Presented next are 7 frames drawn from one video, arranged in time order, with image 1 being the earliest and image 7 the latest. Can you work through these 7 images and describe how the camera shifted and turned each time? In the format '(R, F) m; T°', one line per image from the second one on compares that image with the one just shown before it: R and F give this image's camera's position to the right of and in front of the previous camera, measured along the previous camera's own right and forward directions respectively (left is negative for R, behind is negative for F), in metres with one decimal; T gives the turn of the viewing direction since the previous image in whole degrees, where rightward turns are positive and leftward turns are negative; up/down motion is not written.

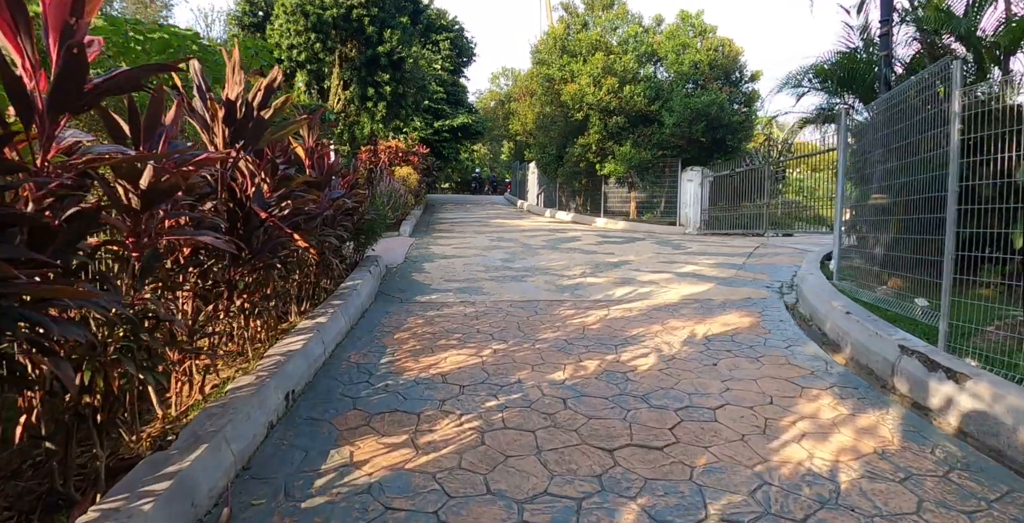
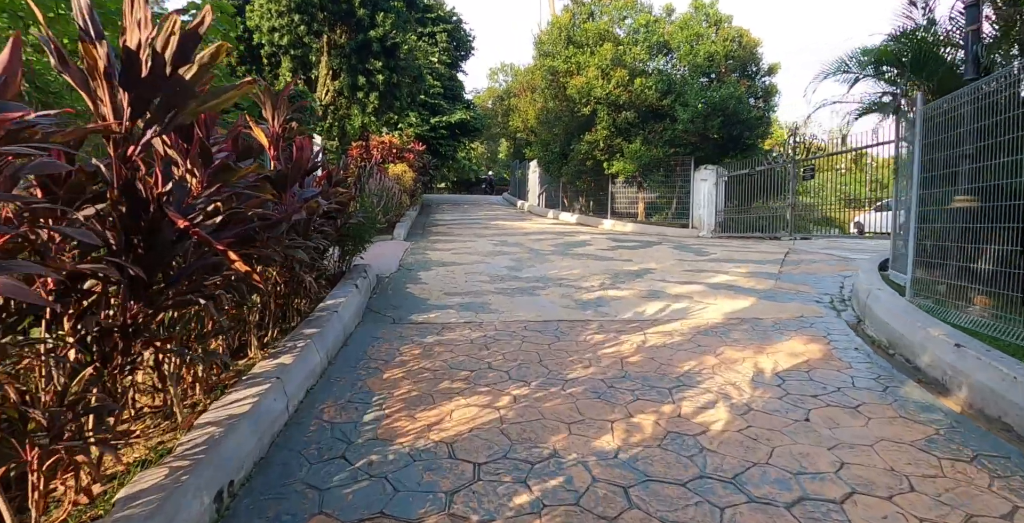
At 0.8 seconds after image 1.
(-0.2, +1.1) m; 0°
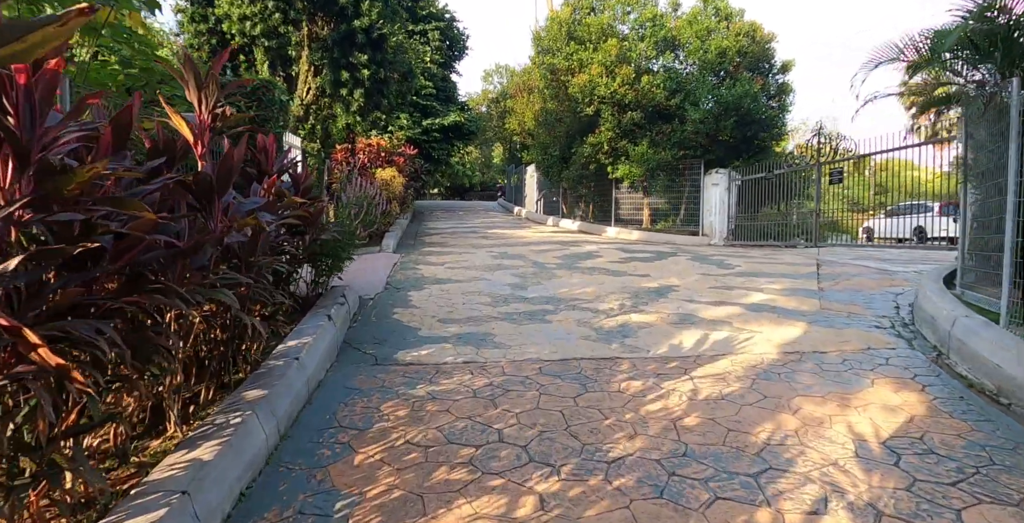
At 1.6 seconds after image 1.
(-0.1, +1.1) m; +1°
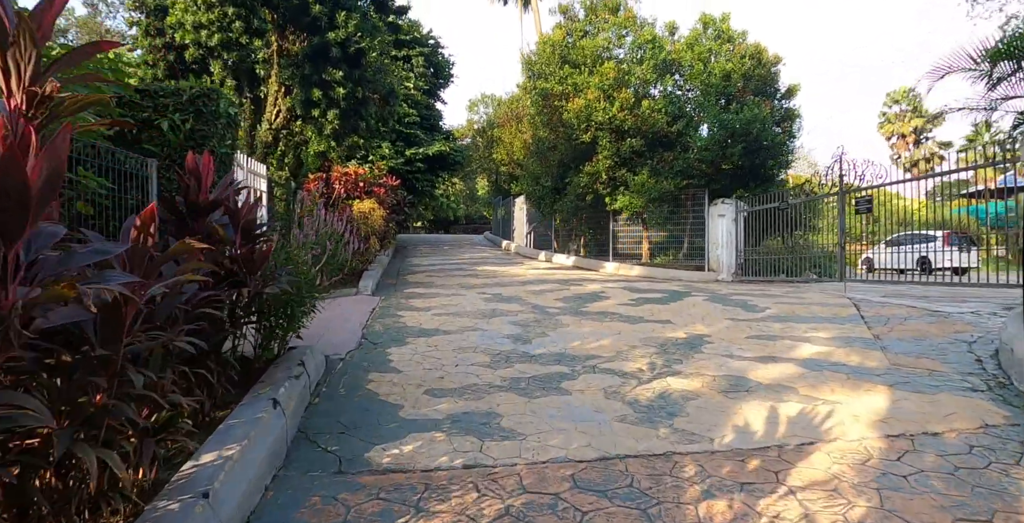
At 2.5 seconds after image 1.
(-0.2, +1.2) m; +2°
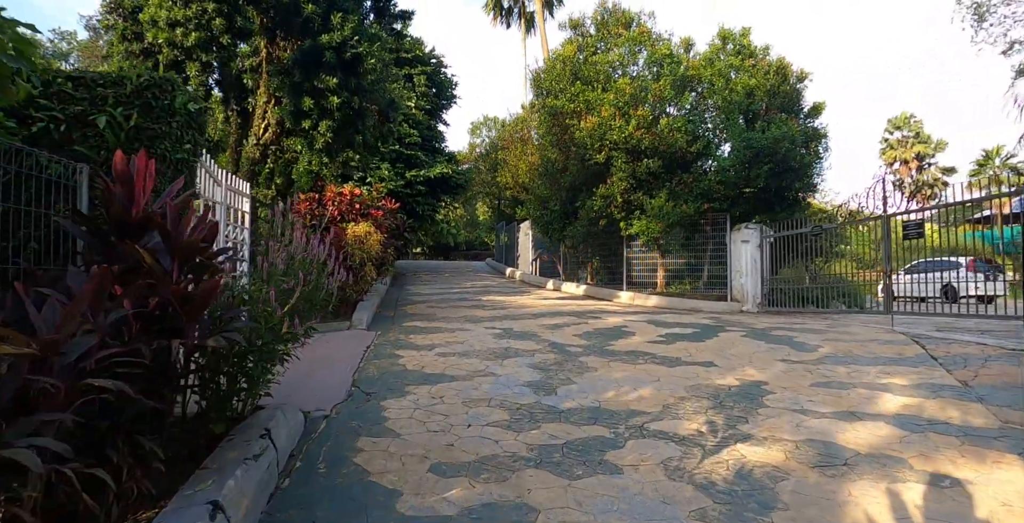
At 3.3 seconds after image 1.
(-0.2, +1.0) m; 0°
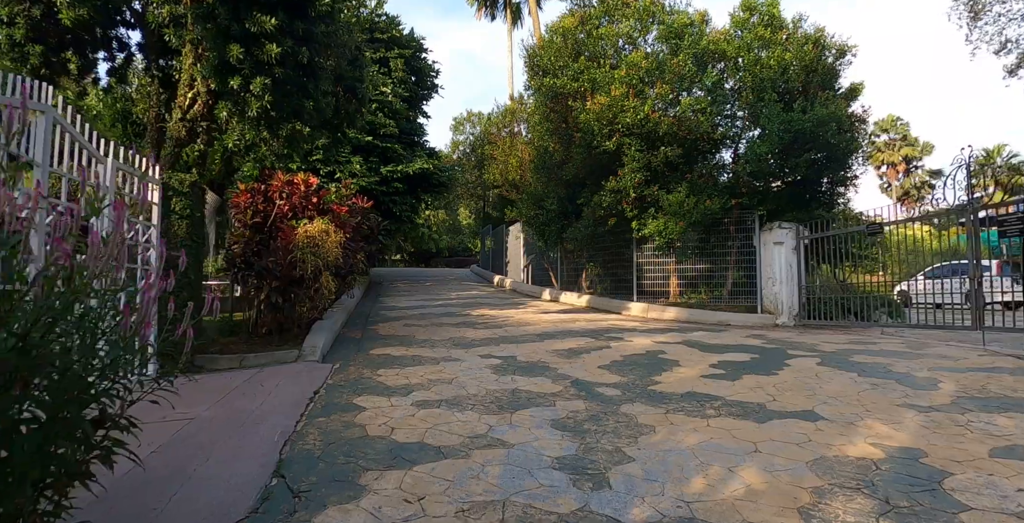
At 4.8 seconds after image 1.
(-0.2, +1.9) m; +2°
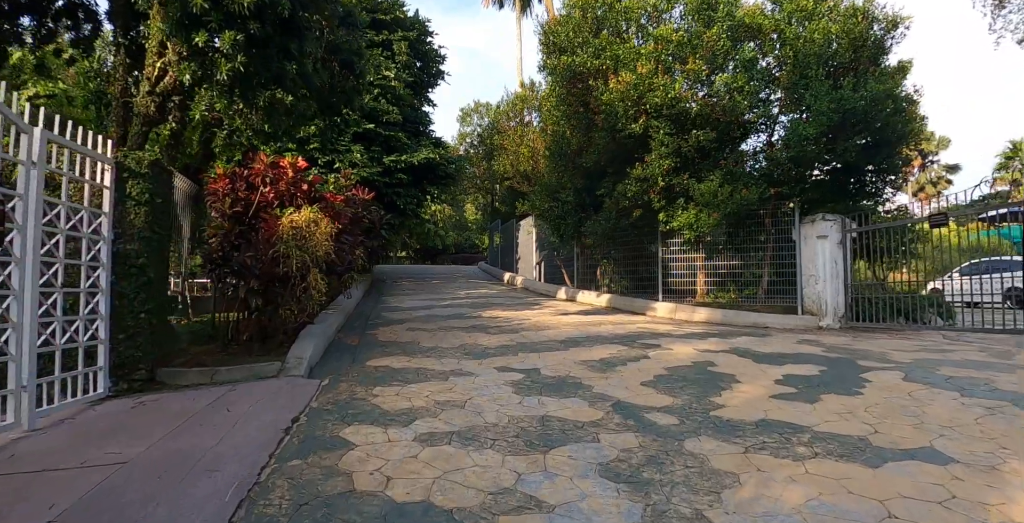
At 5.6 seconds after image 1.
(-0.1, +1.0) m; -1°
